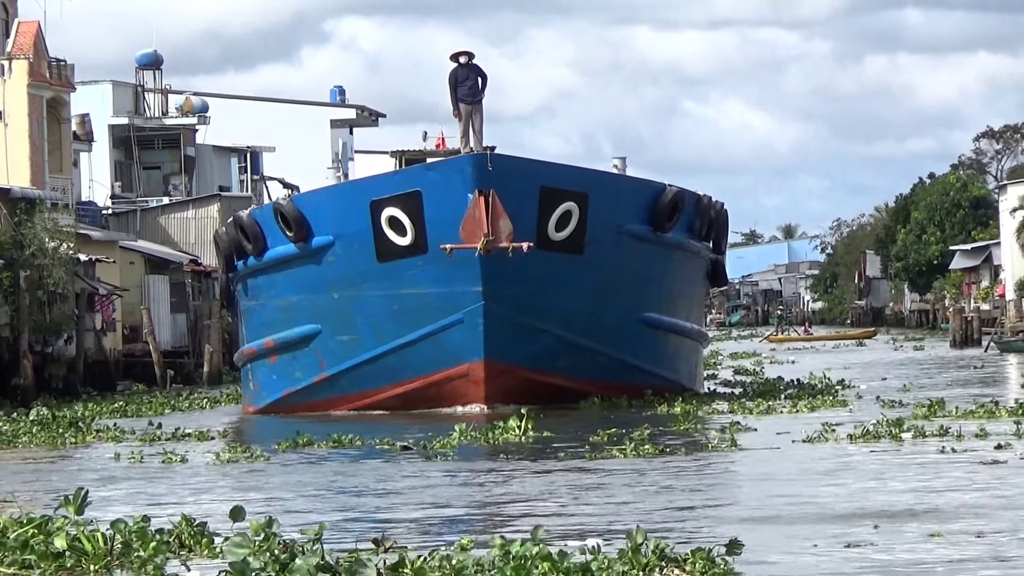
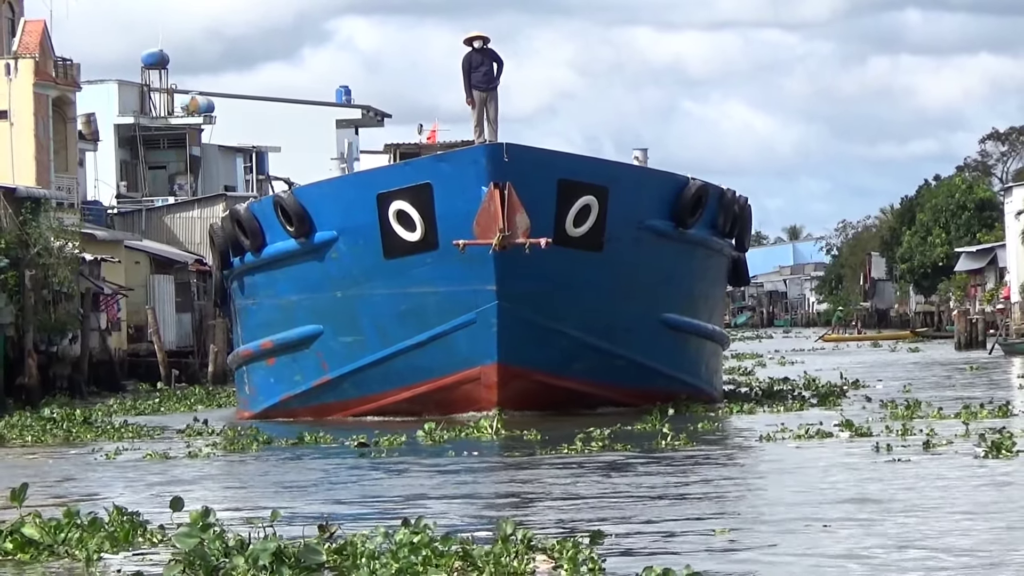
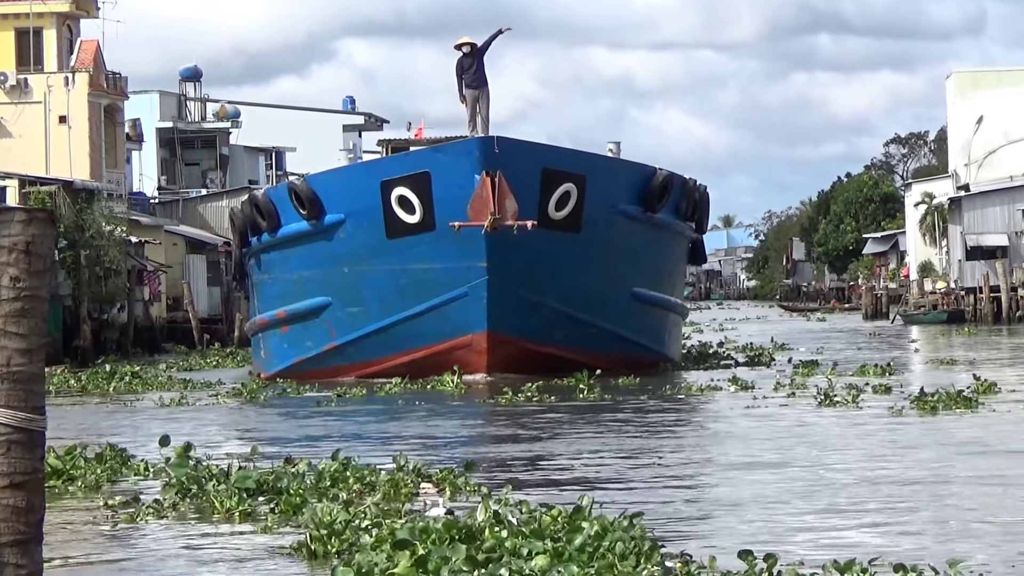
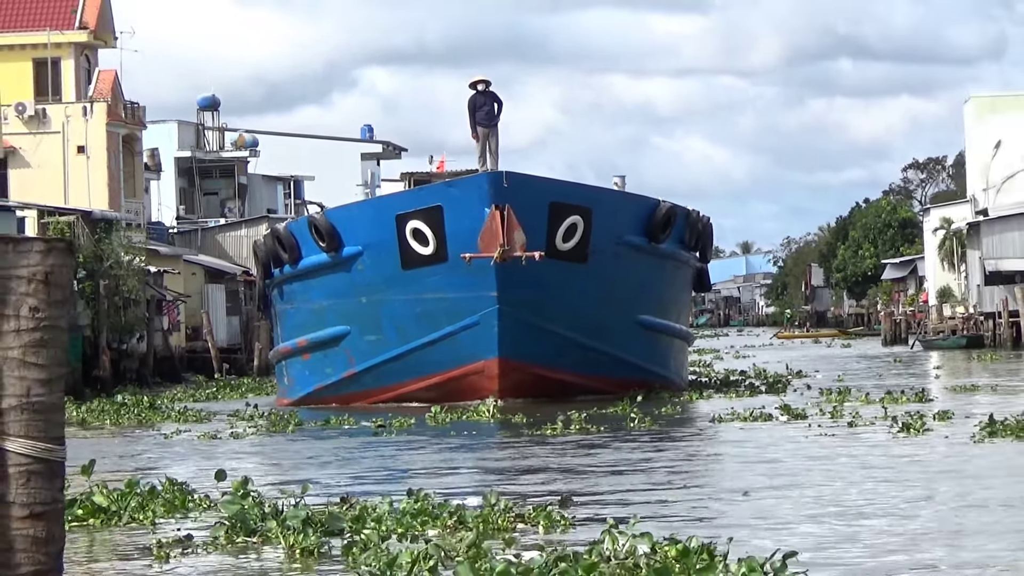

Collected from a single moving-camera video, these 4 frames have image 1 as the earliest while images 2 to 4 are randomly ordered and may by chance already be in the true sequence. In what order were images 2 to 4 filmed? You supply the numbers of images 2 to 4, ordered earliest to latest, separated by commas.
2, 4, 3
